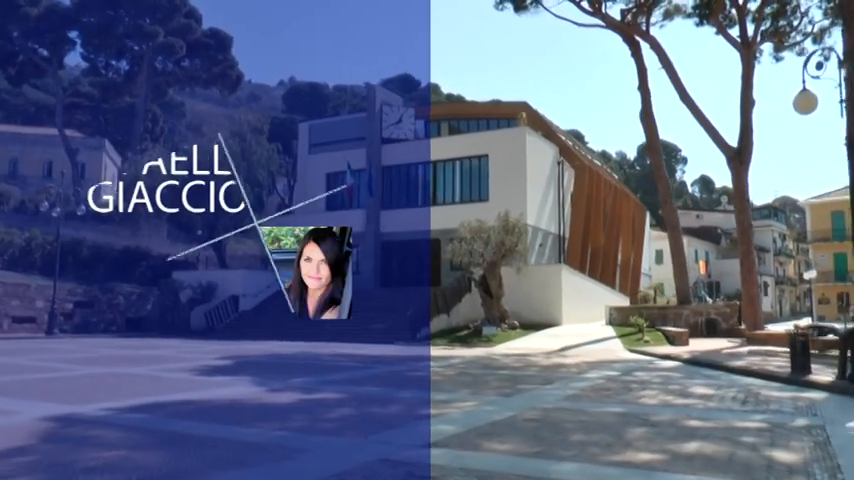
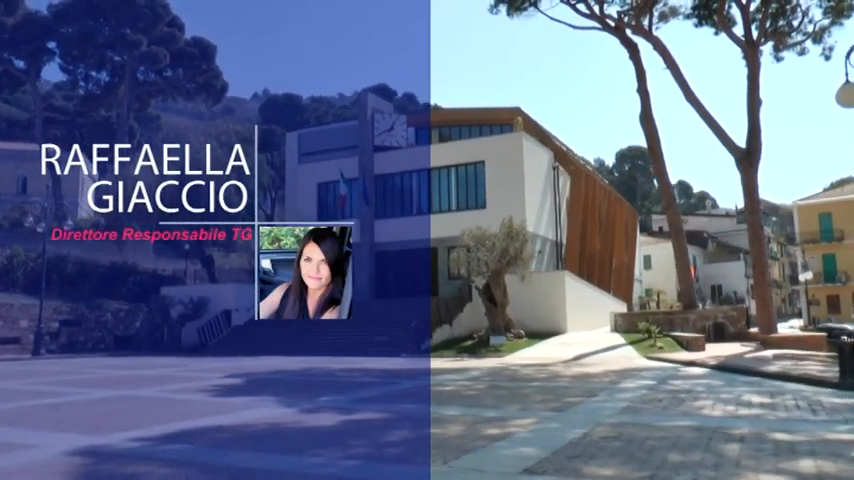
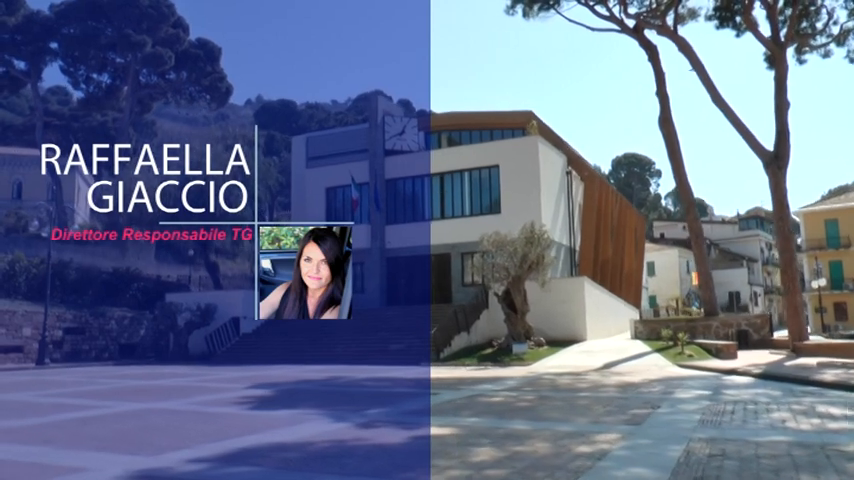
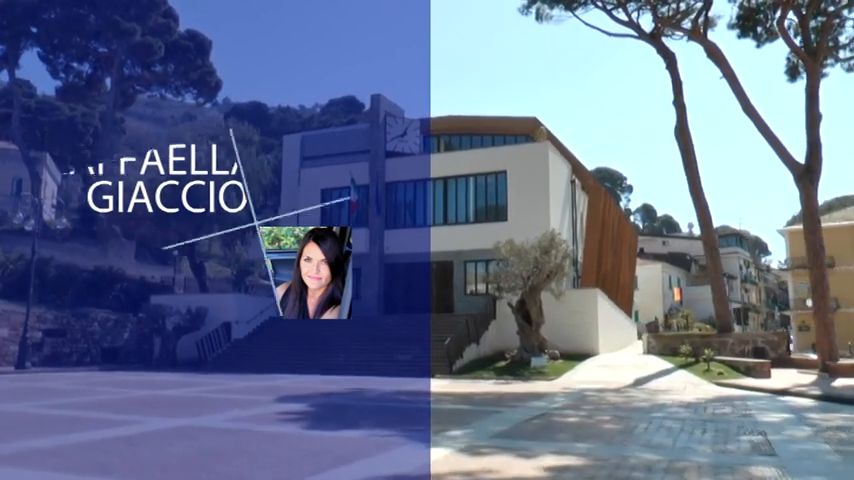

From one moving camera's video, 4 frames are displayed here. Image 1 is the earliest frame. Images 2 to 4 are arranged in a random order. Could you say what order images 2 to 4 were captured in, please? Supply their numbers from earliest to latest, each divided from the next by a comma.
2, 3, 4
